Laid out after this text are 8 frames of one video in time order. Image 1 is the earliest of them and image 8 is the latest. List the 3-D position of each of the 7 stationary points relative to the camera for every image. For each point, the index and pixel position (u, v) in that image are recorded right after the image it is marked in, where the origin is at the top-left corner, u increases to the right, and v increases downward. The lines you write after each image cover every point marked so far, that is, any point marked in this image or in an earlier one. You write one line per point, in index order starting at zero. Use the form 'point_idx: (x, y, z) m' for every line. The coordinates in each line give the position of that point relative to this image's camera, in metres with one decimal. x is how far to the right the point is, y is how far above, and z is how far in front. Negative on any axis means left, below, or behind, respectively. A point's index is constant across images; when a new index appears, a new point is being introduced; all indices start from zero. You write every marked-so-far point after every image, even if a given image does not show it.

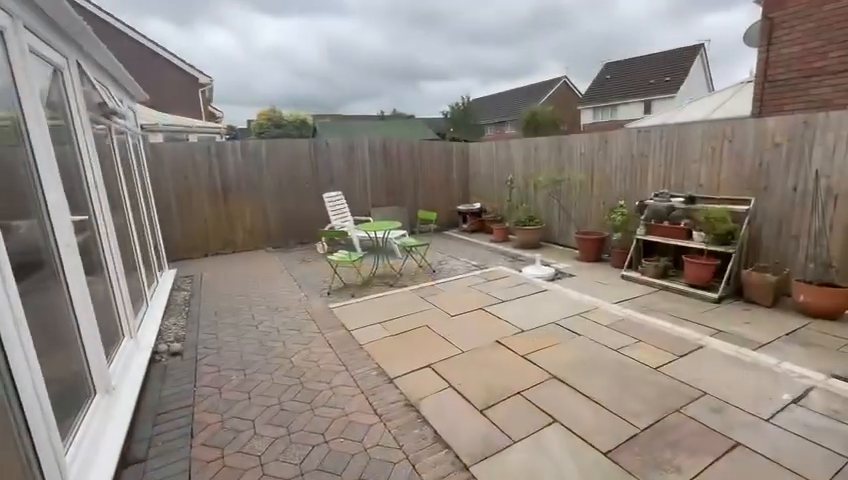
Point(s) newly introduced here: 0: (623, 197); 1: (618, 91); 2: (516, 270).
0: (+2.6, +0.6, +5.0) m
1: (+9.7, +7.5, +19.5) m
2: (+1.1, -0.4, +4.8) m
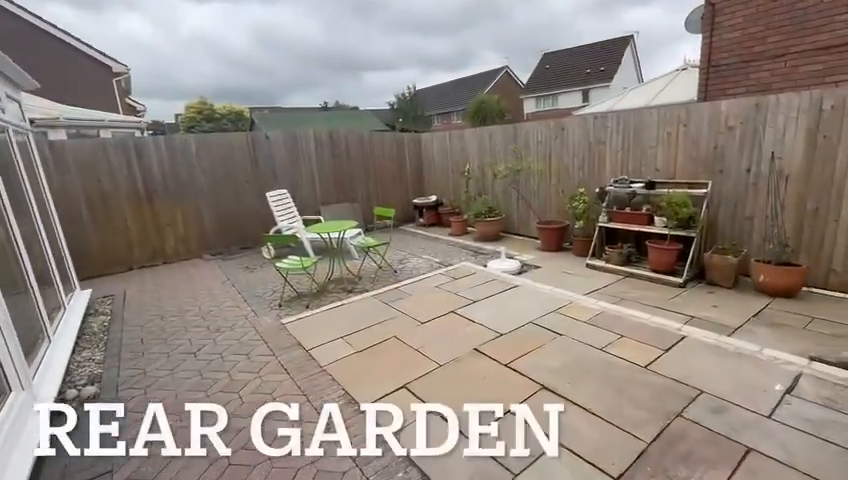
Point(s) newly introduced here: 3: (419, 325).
0: (+2.0, +0.7, +5.0) m
1: (+6.9, +8.3, +20.1) m
2: (+0.7, -0.3, +4.6) m
3: (0.0, -0.7, +3.0) m
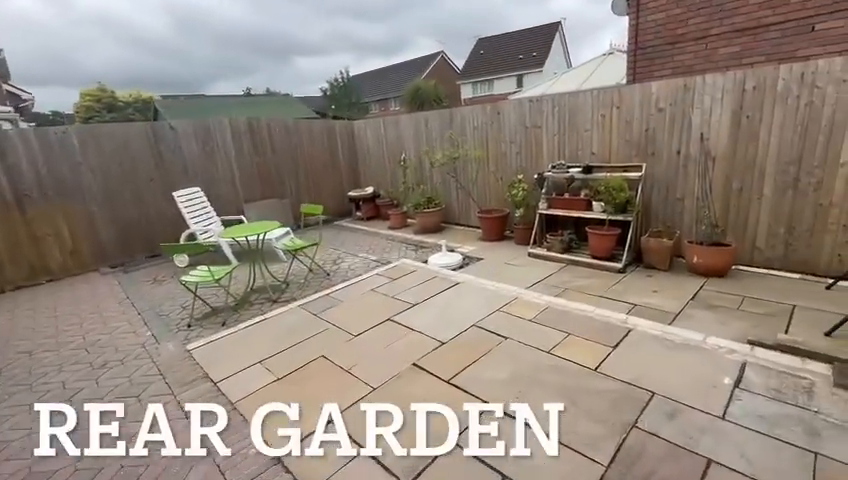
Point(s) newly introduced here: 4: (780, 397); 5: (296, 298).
0: (+1.2, +0.9, +4.8) m
1: (+3.5, +9.1, +20.2) m
2: (0.0, -0.2, +4.3) m
3: (-0.5, -0.7, +2.7) m
4: (+1.6, -0.7, +1.8) m
5: (-1.2, -0.5, +3.6) m
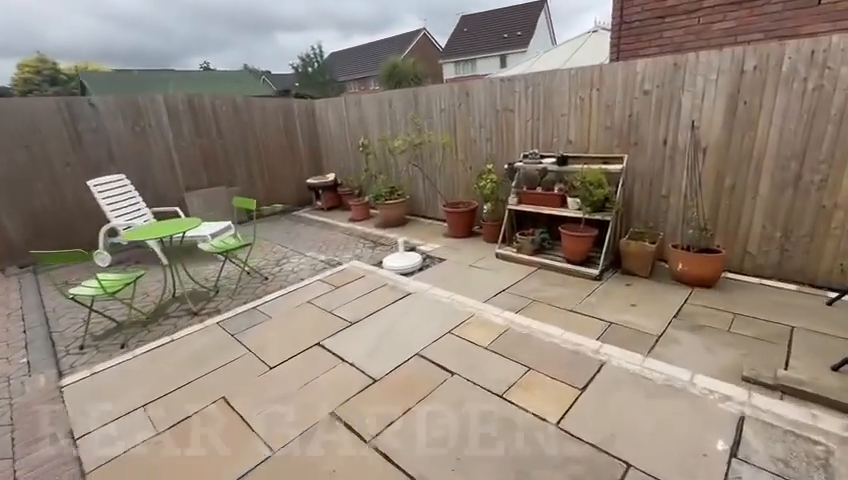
0: (+0.7, +0.9, +4.3) m
1: (+2.5, +9.8, +19.4) m
2: (-0.5, -0.2, +3.8) m
3: (-0.9, -0.7, +2.2) m
4: (+1.3, -0.8, +1.4) m
5: (-1.6, -0.6, +3.0) m
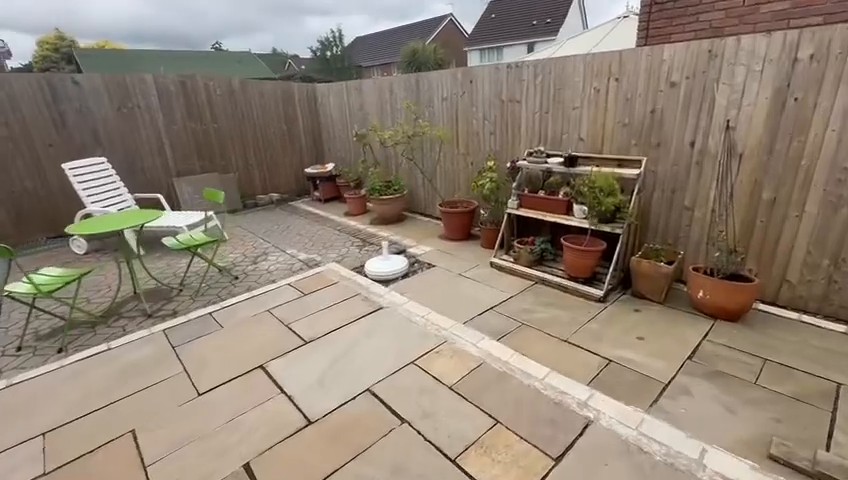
0: (+0.7, +0.8, +3.9) m
1: (+3.7, +10.0, +18.6) m
2: (-0.6, -0.2, +3.5) m
3: (-1.1, -0.8, +1.9) m
4: (+1.0, -1.0, +1.0) m
5: (-1.8, -0.5, +2.8) m
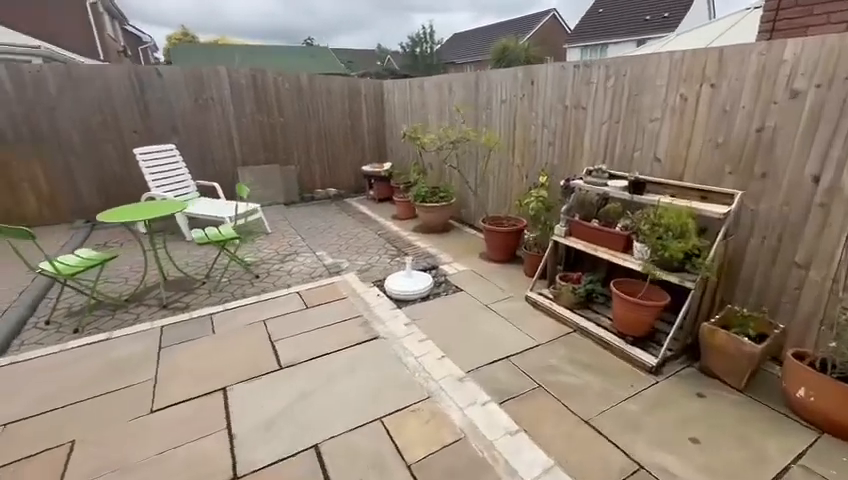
0: (+1.1, +0.6, +3.3) m
1: (+8.0, +9.3, +17.0) m
2: (-0.4, -0.3, +3.2) m
3: (-1.3, -0.8, +1.7) m
4: (+0.6, -1.2, +0.4) m
5: (-1.7, -0.5, +2.8) m
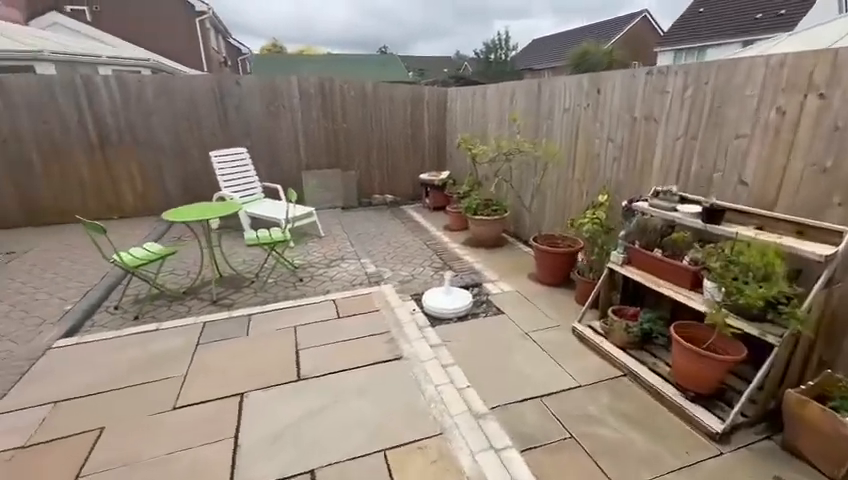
0: (+1.4, +0.4, +3.0) m
1: (+11.1, +8.4, +15.3) m
2: (-0.1, -0.4, +3.1) m
3: (-1.2, -0.8, +1.8) m
4: (+0.4, -1.3, +0.2) m
5: (-1.5, -0.5, +2.9) m
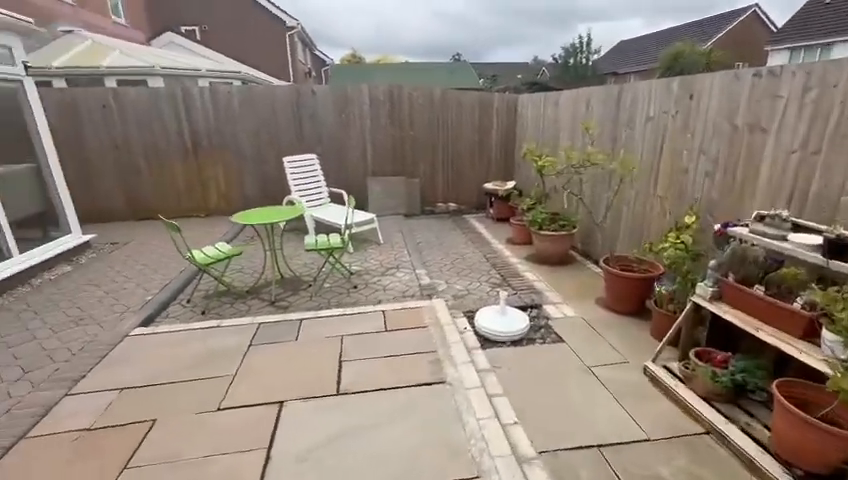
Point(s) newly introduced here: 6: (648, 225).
0: (+1.9, +0.2, +2.6) m
1: (+13.9, +7.4, +13.2) m
2: (+0.3, -0.5, +2.9) m
3: (-1.0, -0.8, +1.9) m
4: (+0.2, -1.4, 0.0) m
5: (-1.1, -0.5, +3.0) m
6: (+1.8, +0.1, +3.1) m
